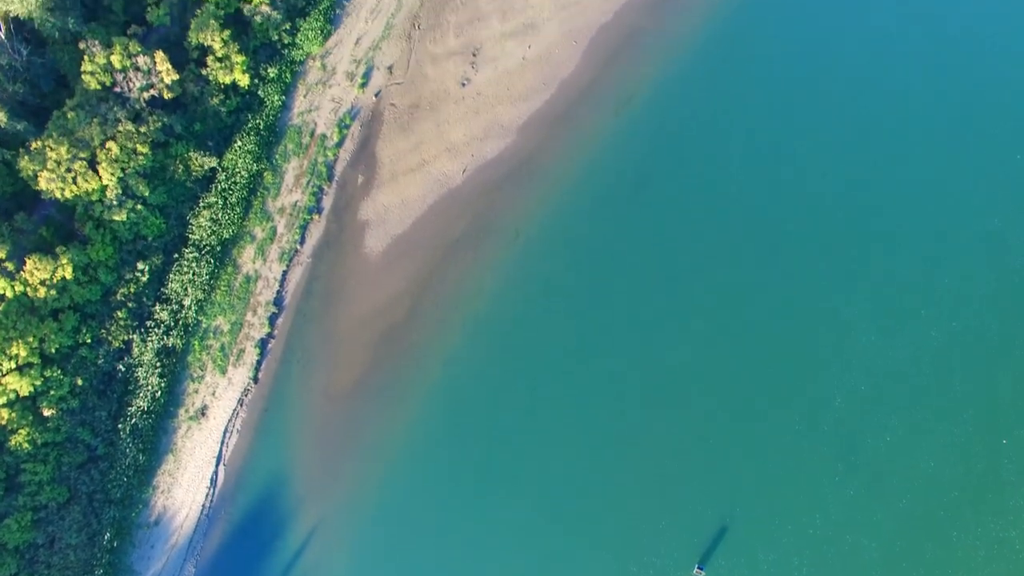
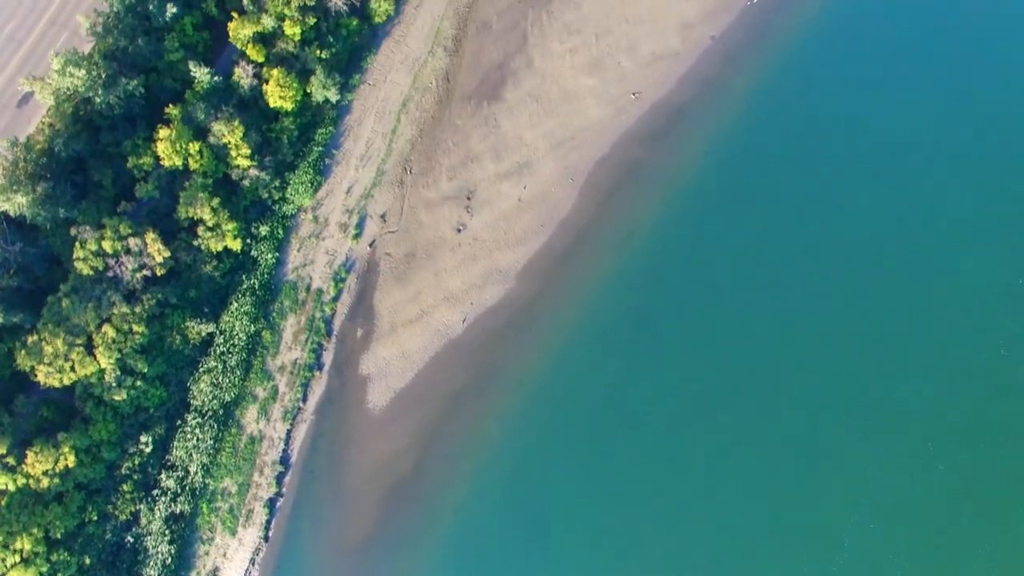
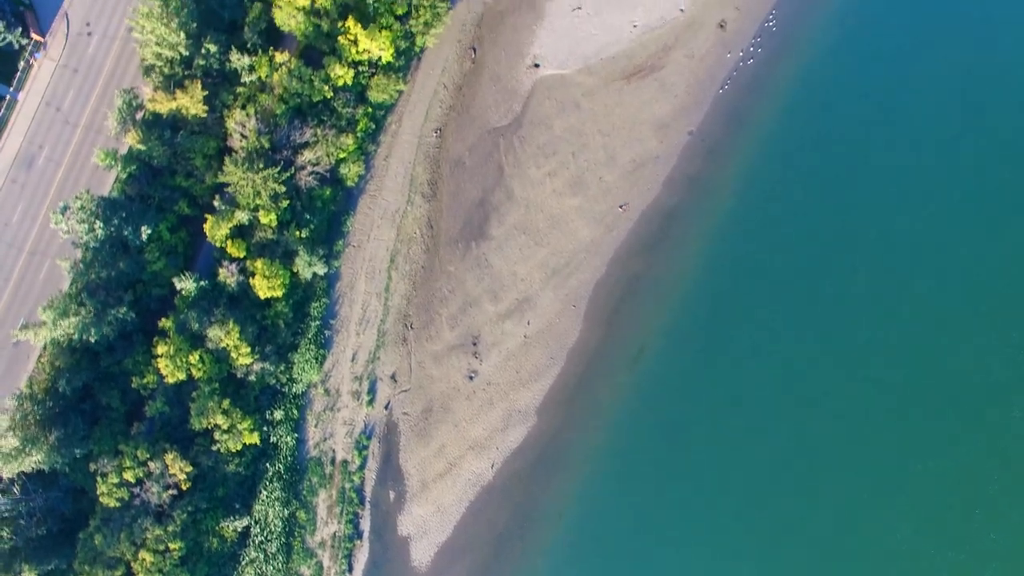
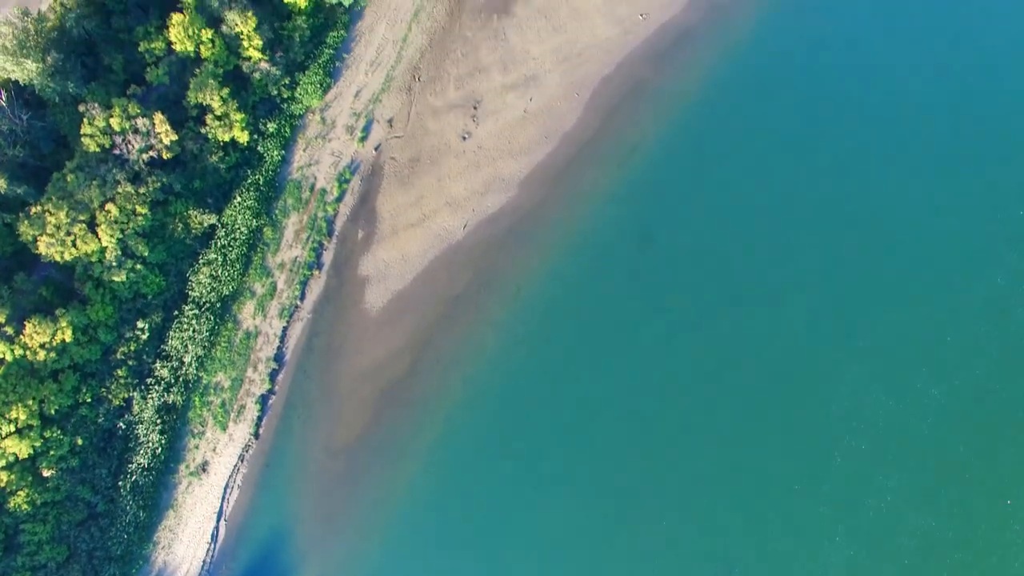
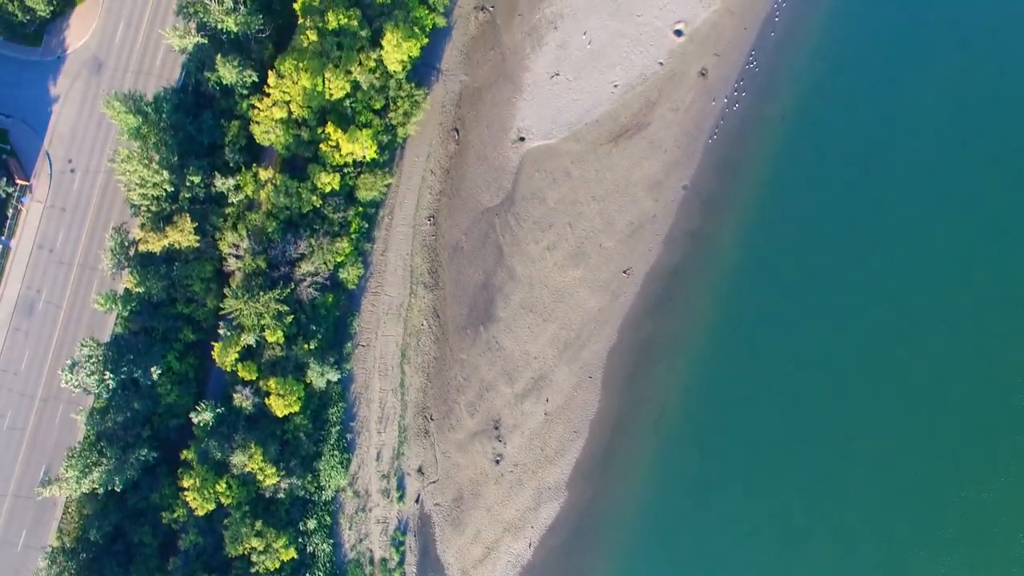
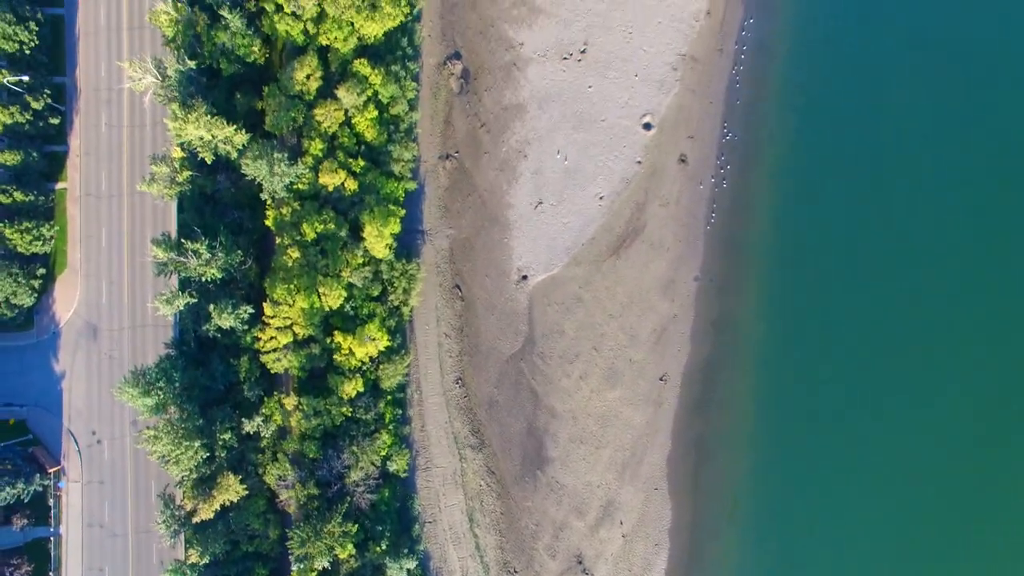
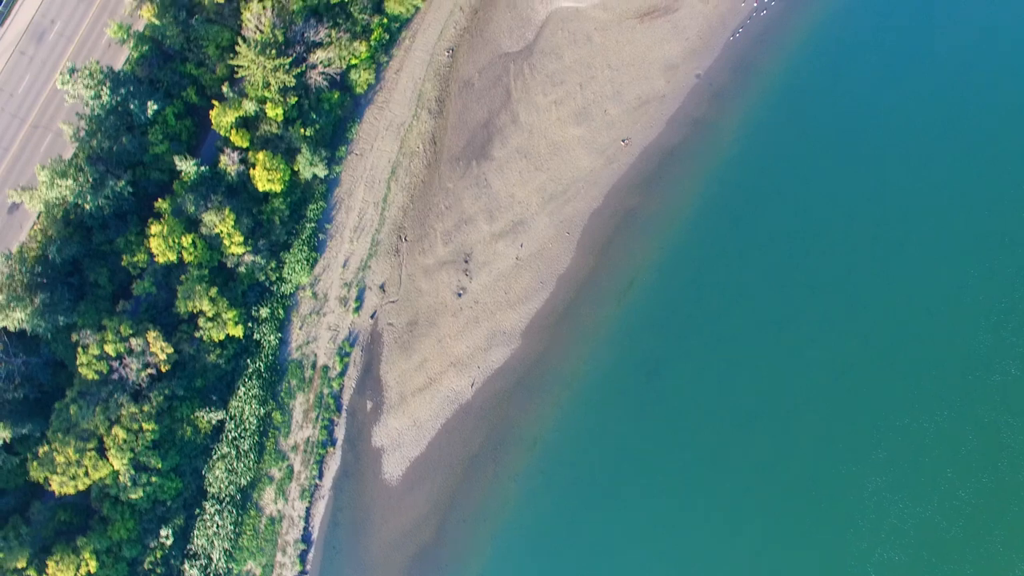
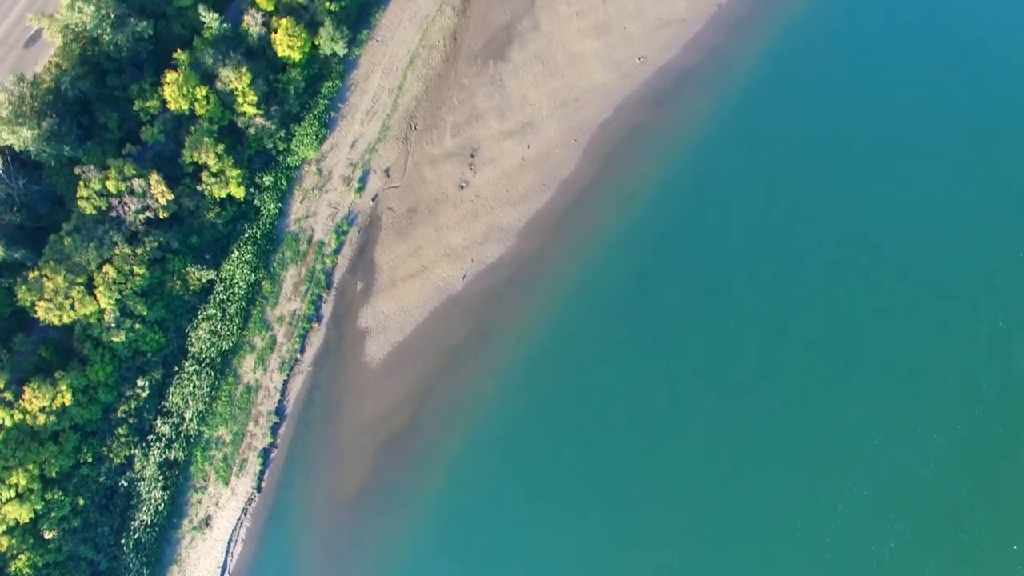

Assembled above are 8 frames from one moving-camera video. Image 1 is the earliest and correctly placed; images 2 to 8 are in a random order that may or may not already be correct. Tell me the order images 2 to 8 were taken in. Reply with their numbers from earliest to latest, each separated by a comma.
4, 8, 2, 7, 3, 5, 6
